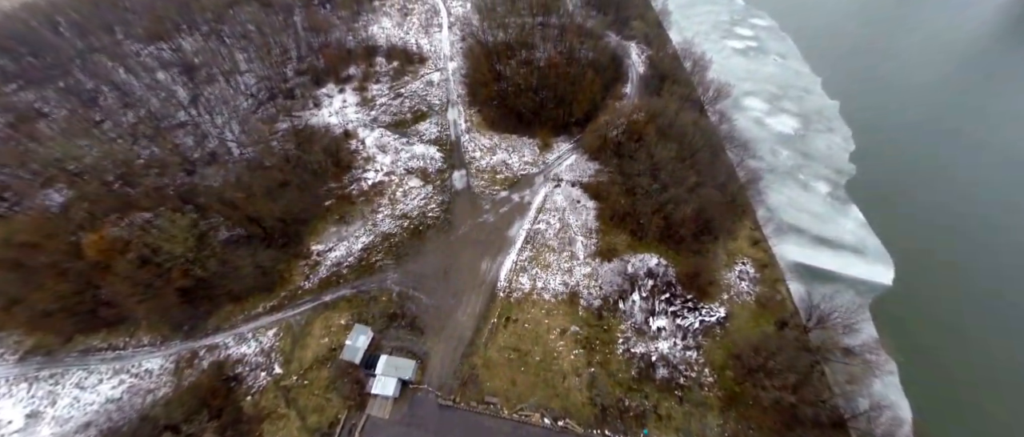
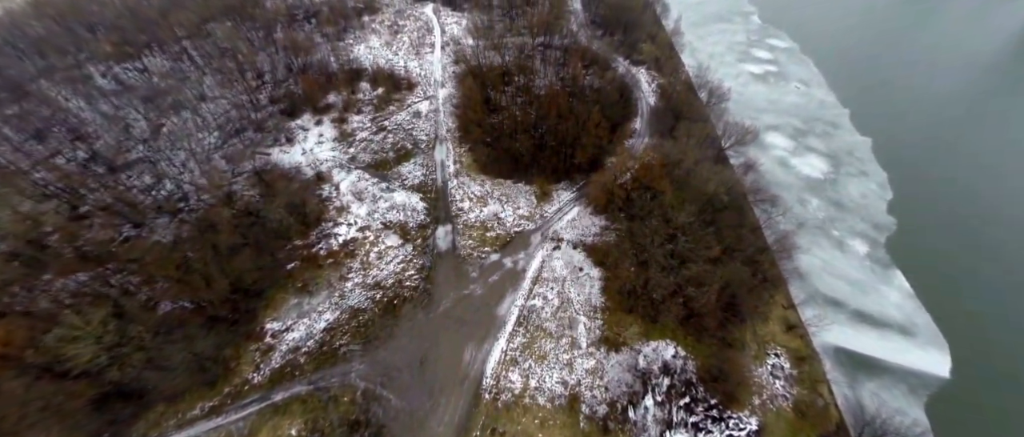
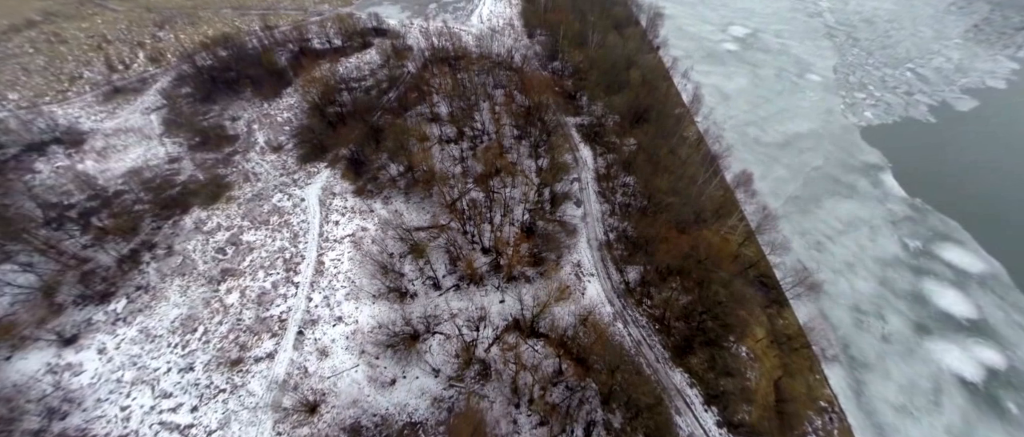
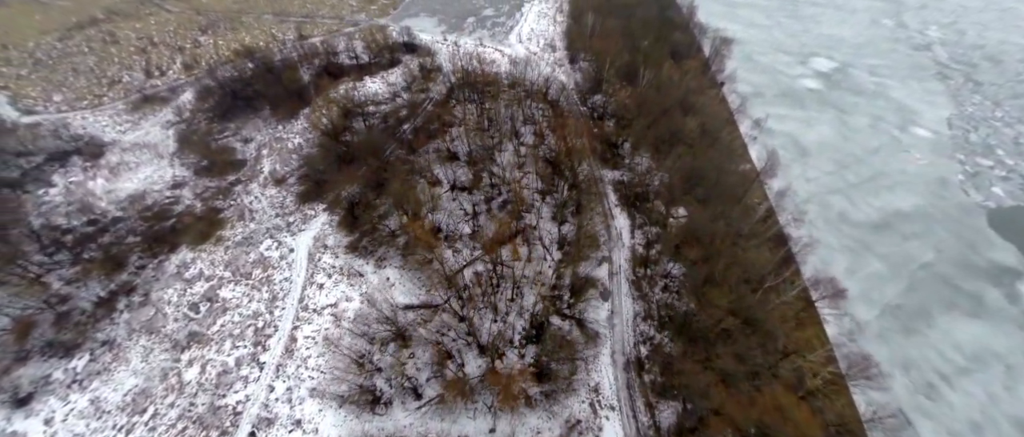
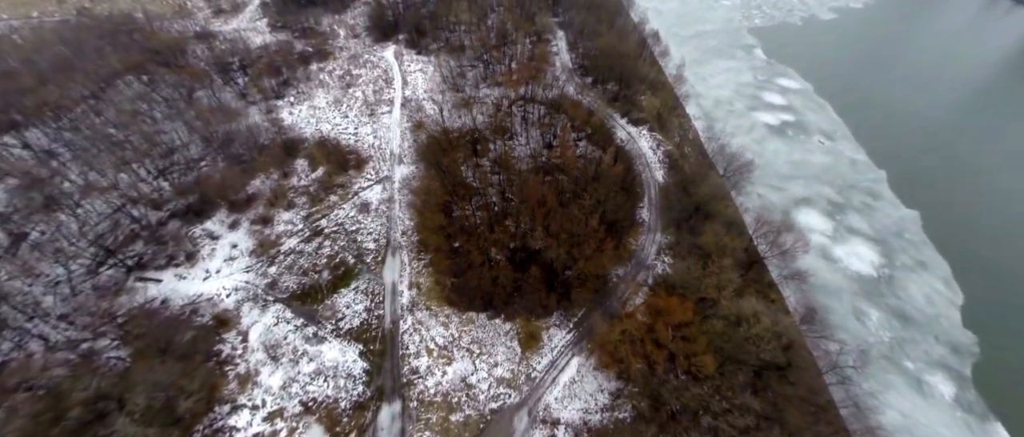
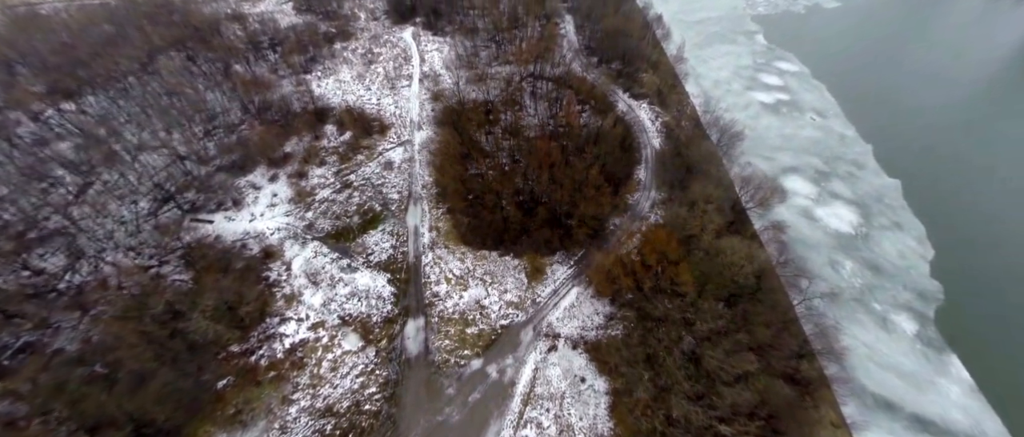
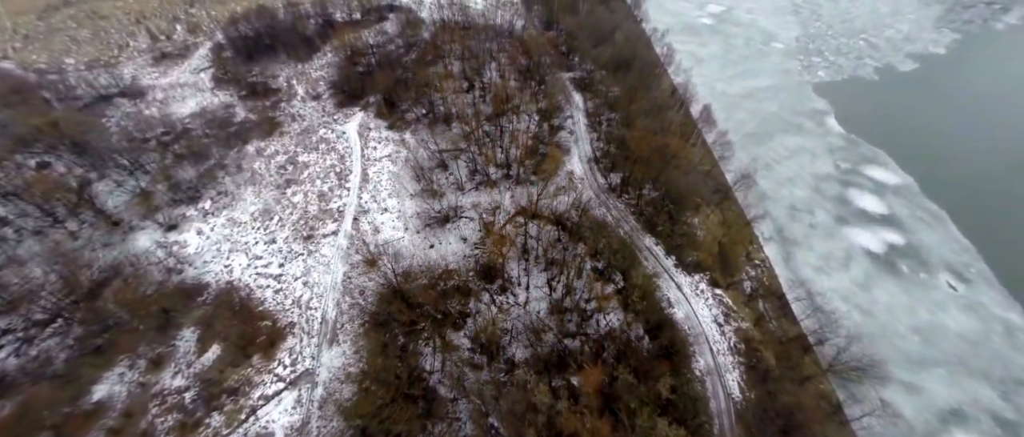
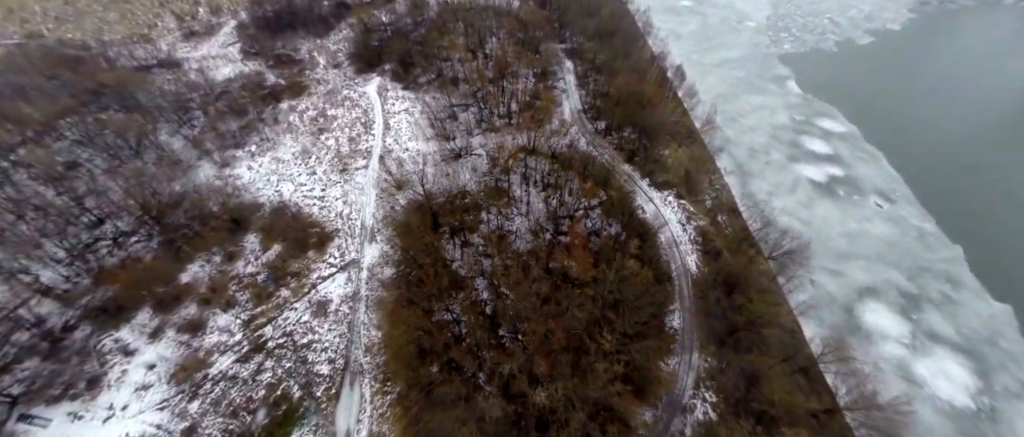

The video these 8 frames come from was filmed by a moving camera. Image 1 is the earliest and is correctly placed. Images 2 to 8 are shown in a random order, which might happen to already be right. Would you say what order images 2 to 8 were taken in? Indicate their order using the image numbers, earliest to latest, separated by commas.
2, 6, 5, 8, 7, 3, 4
